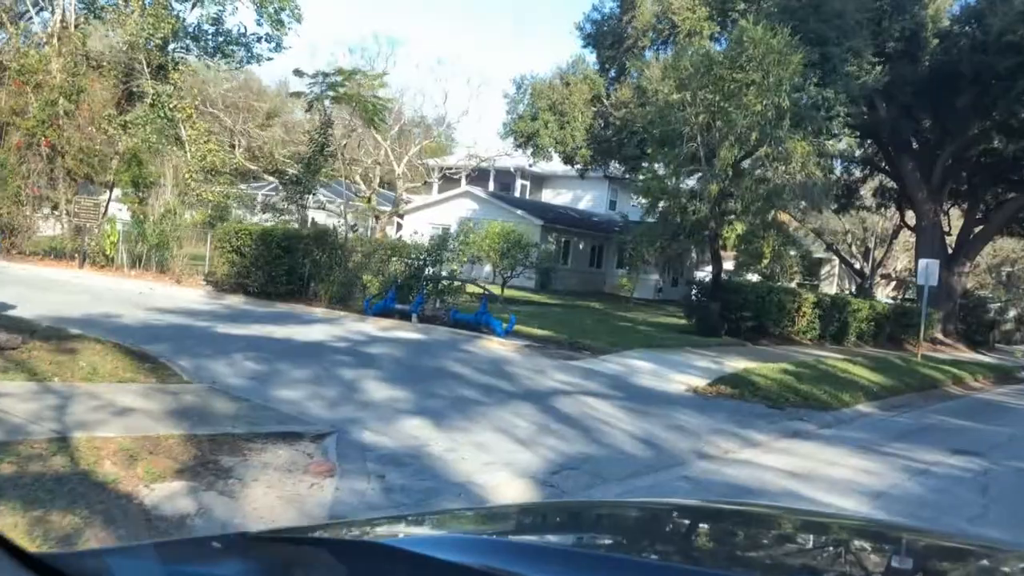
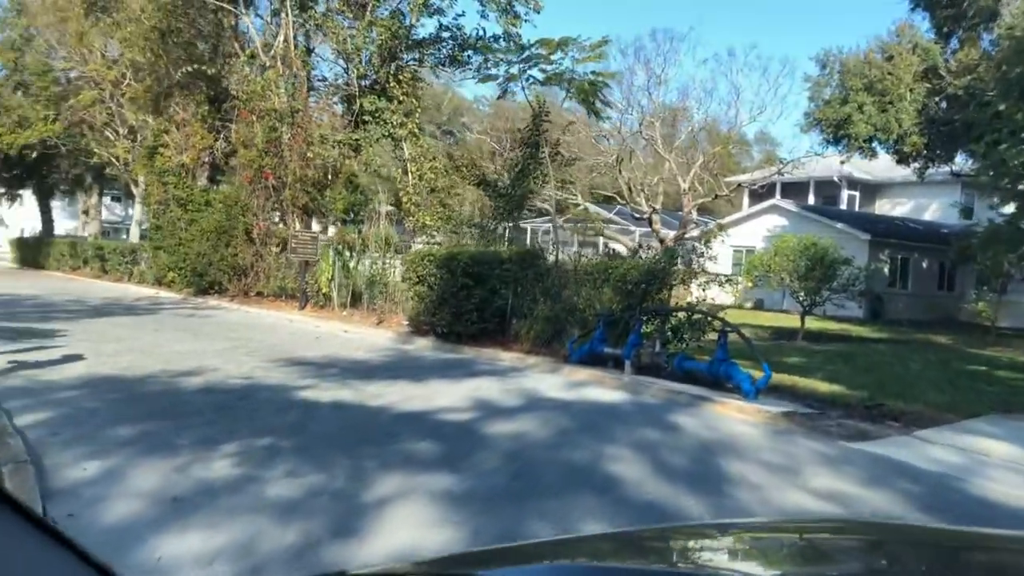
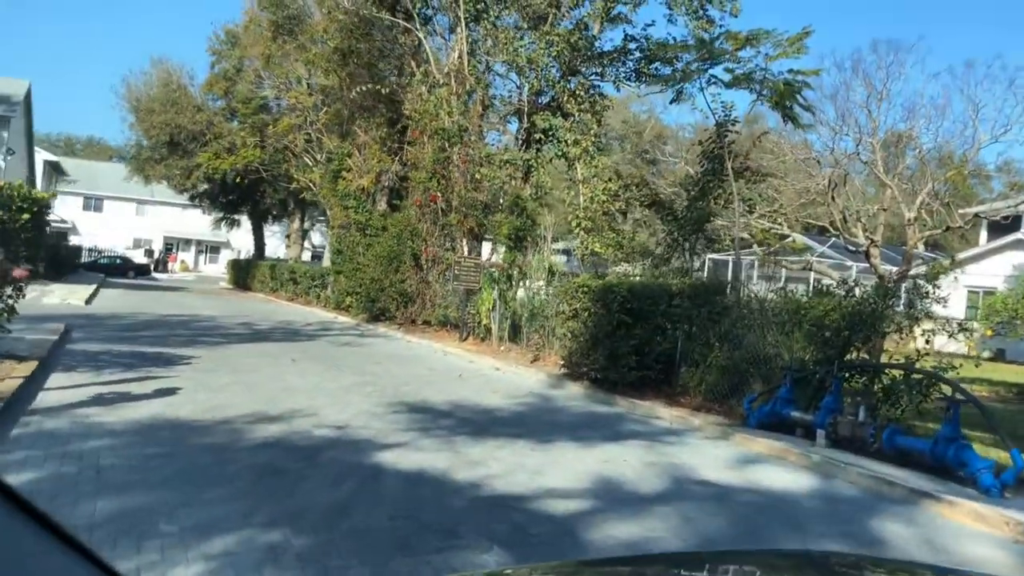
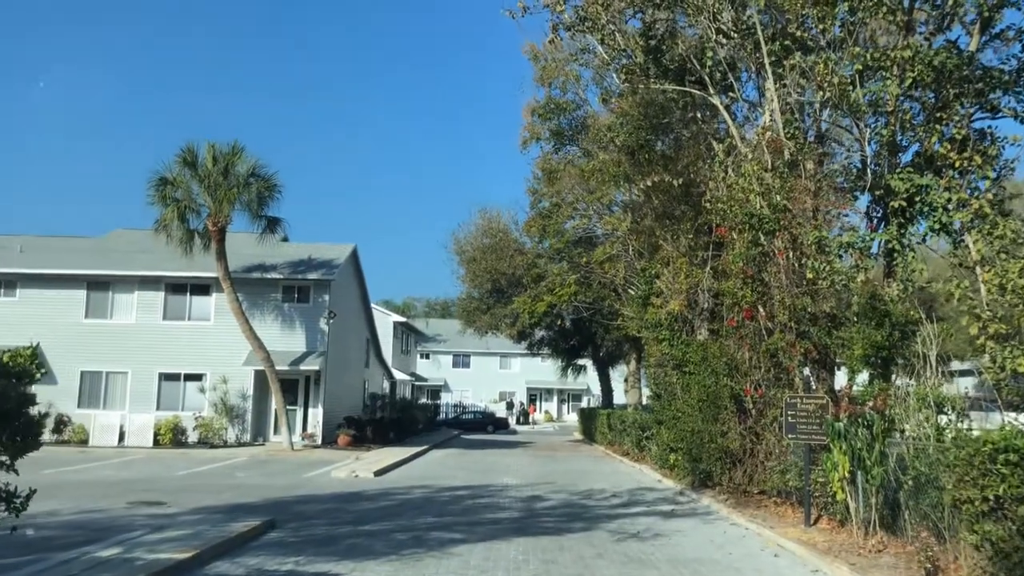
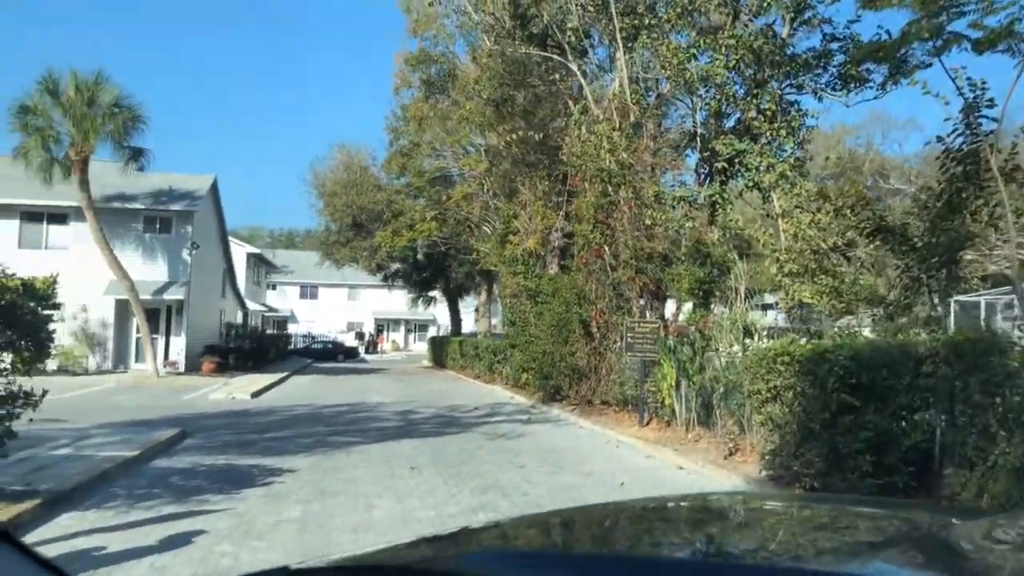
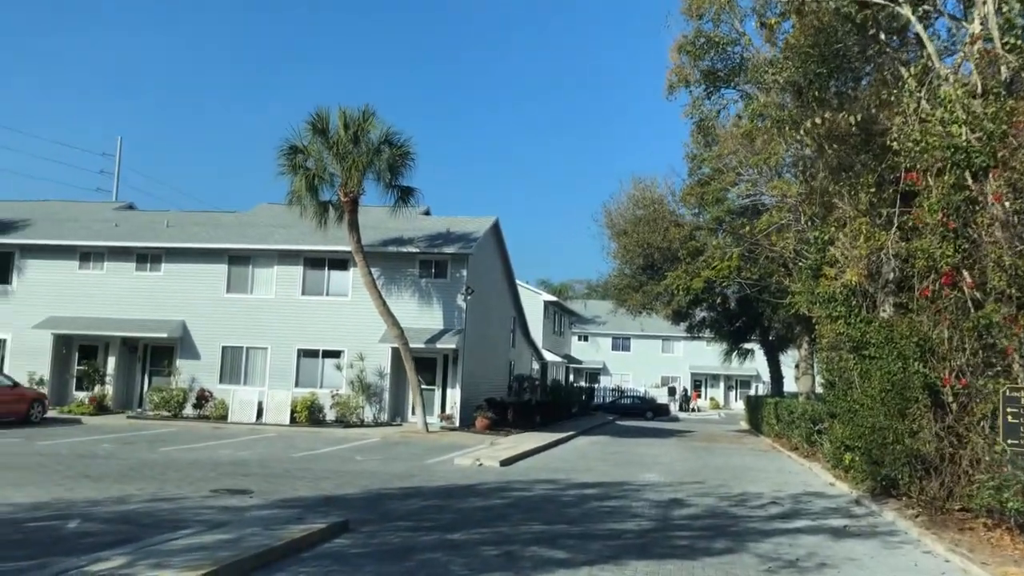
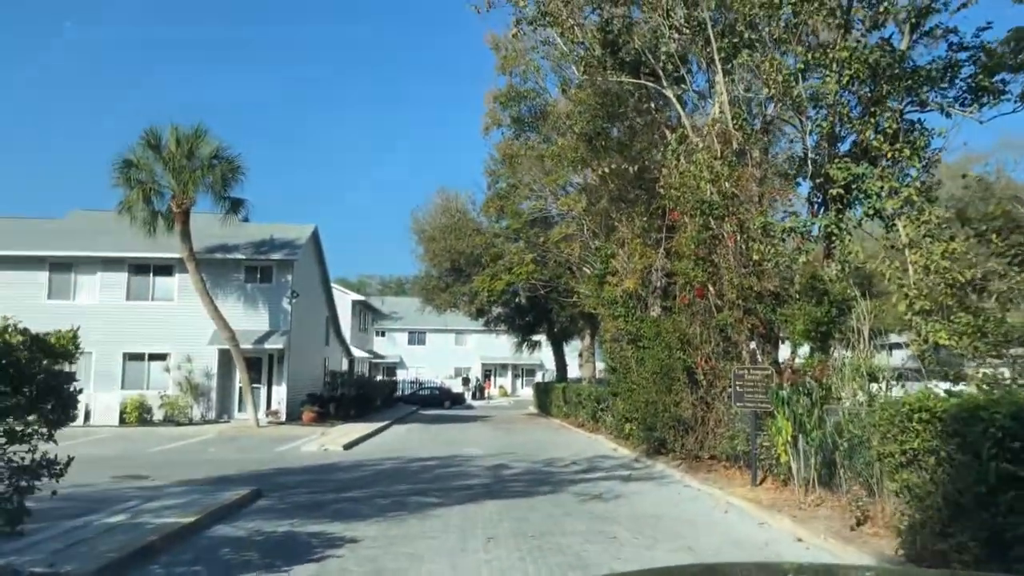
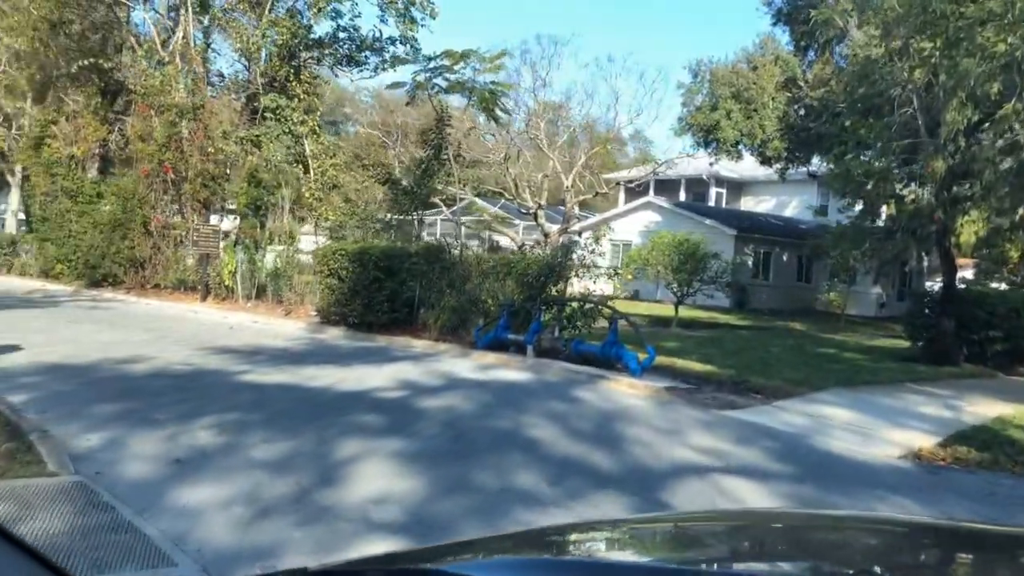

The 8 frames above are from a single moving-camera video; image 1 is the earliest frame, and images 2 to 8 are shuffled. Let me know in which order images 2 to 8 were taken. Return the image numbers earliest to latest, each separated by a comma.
8, 2, 3, 5, 7, 4, 6
